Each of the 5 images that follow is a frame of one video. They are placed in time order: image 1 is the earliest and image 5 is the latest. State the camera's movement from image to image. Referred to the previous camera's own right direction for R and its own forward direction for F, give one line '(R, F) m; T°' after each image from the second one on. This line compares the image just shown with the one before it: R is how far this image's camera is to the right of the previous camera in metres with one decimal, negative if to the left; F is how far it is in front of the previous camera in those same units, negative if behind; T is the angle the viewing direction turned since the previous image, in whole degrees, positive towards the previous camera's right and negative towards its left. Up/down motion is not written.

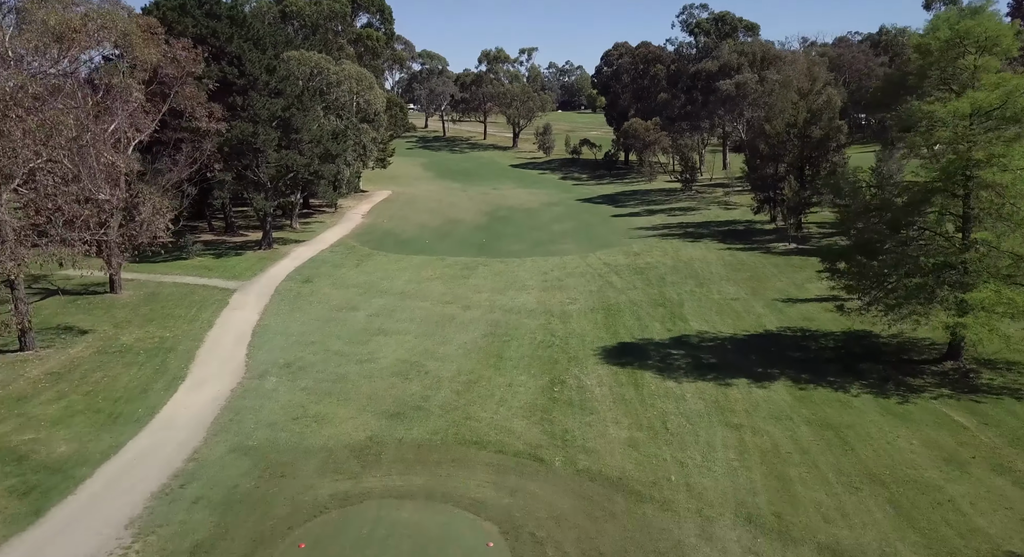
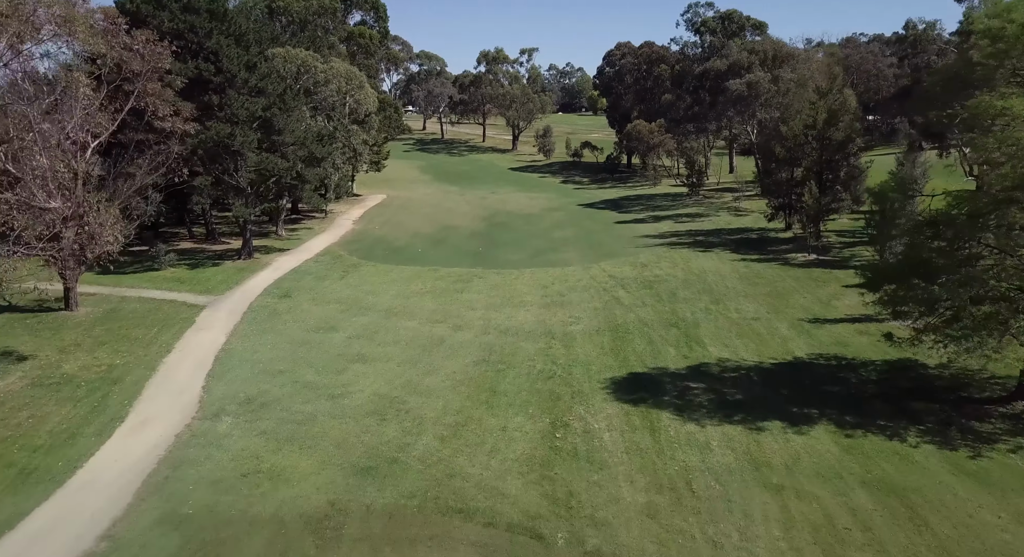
(+0.1, +2.8) m; 0°
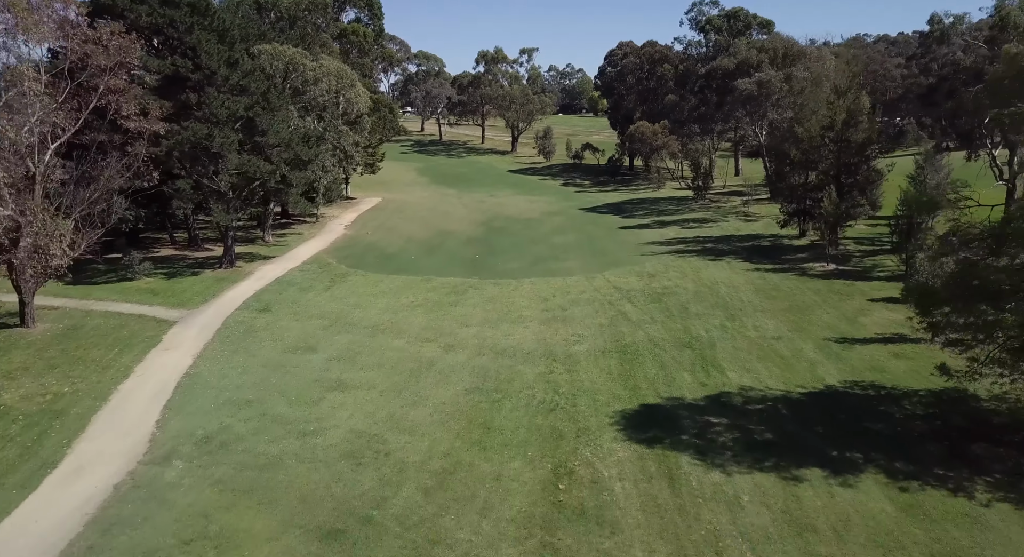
(+0.1, +2.3) m; 0°
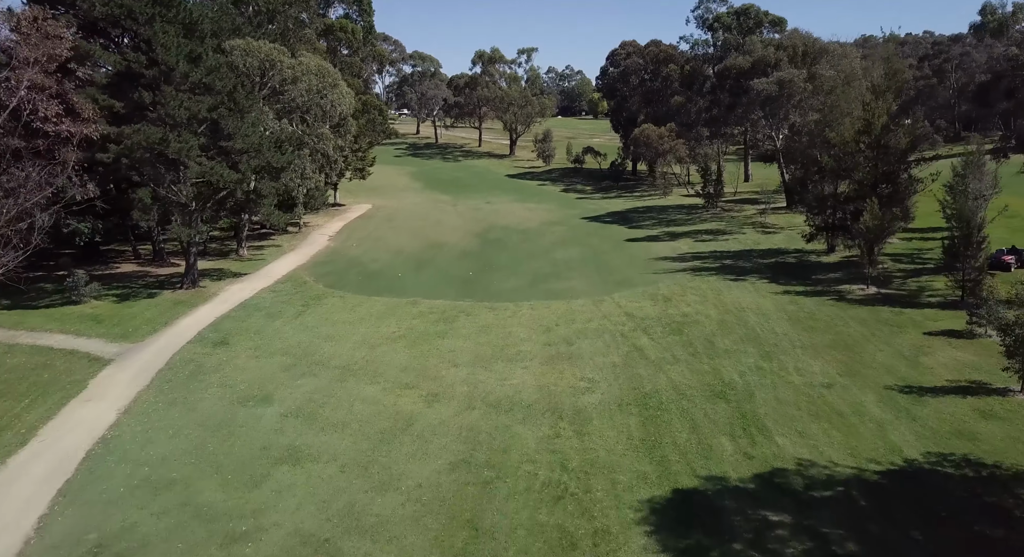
(0.0, +4.1) m; 0°
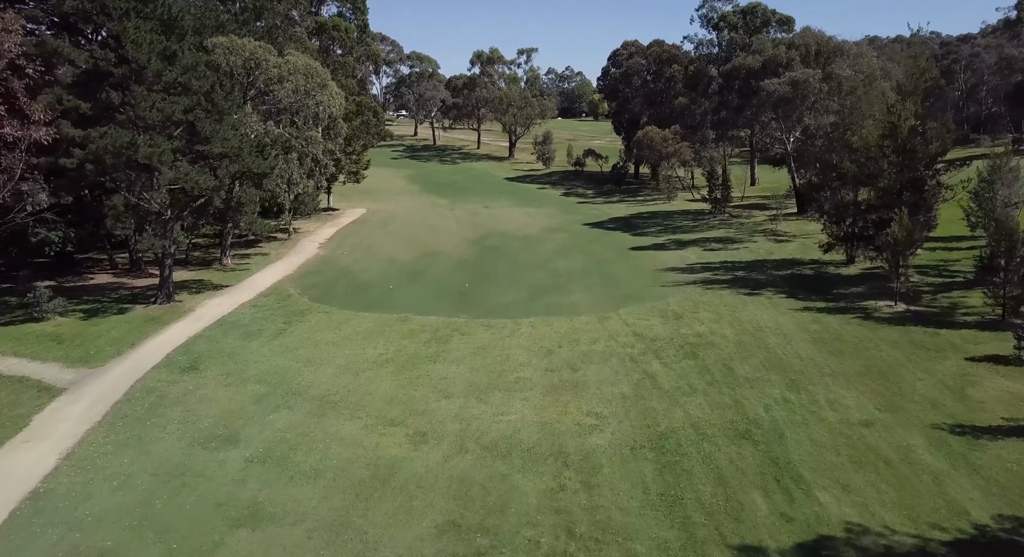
(0.0, +2.3) m; 0°
